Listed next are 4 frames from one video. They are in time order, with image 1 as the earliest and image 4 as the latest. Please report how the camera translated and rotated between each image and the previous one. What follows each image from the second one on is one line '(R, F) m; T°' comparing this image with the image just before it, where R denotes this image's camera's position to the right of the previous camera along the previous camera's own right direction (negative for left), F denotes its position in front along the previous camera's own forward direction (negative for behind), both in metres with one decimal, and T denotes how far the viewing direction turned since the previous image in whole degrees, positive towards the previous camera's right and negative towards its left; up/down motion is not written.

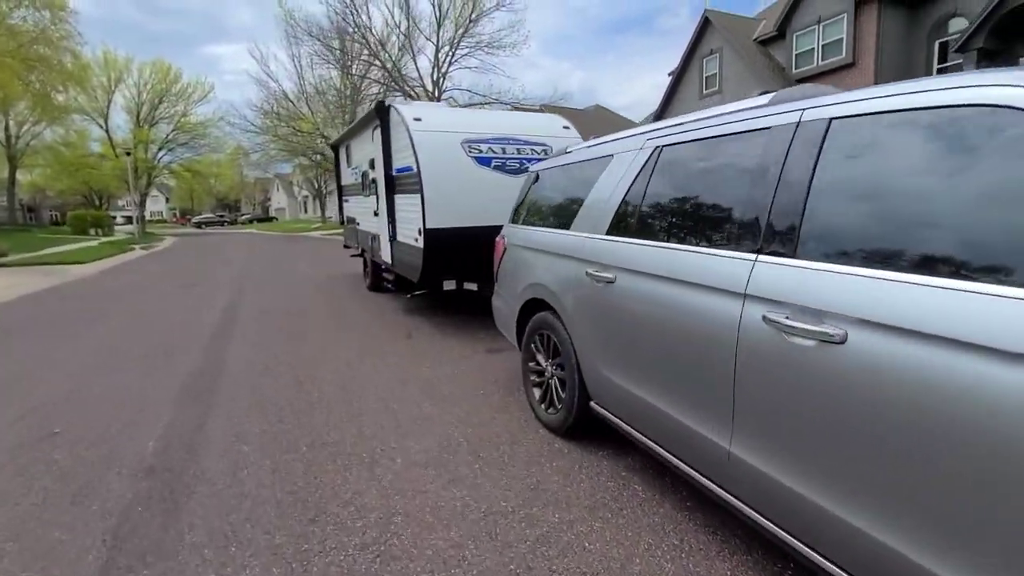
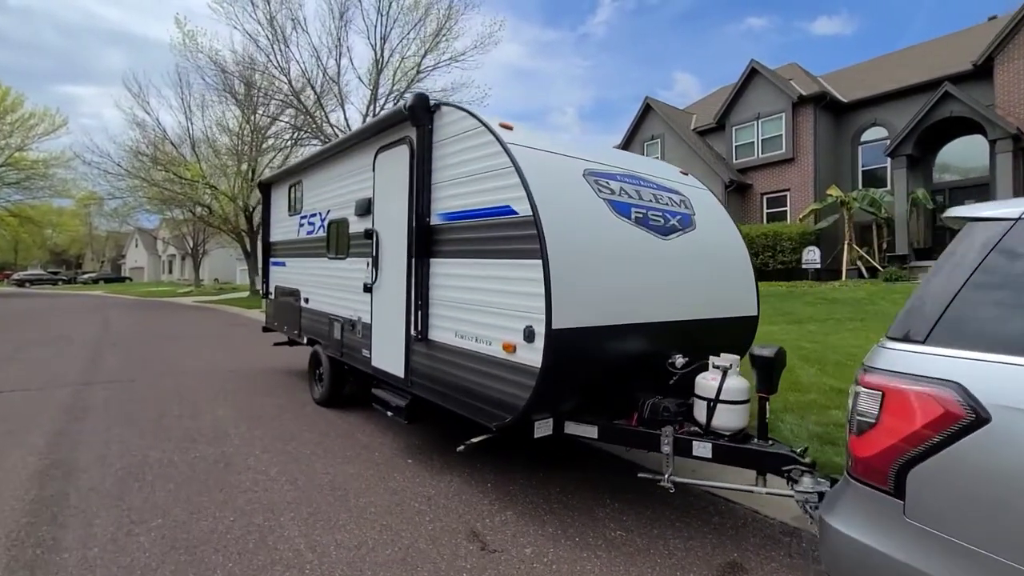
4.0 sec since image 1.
(-2.0, +3.4) m; +13°
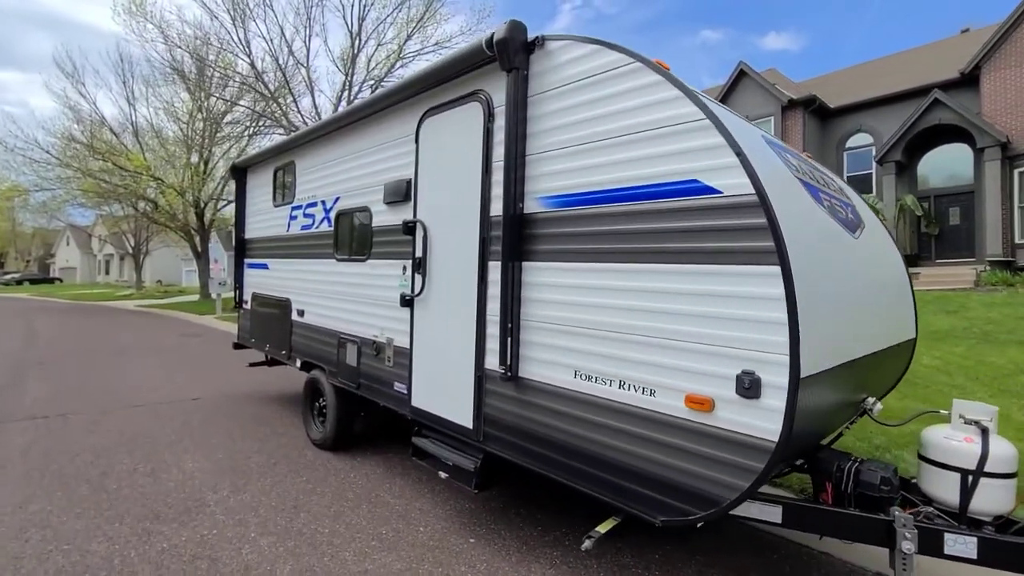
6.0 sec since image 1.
(-1.0, +1.3) m; +5°
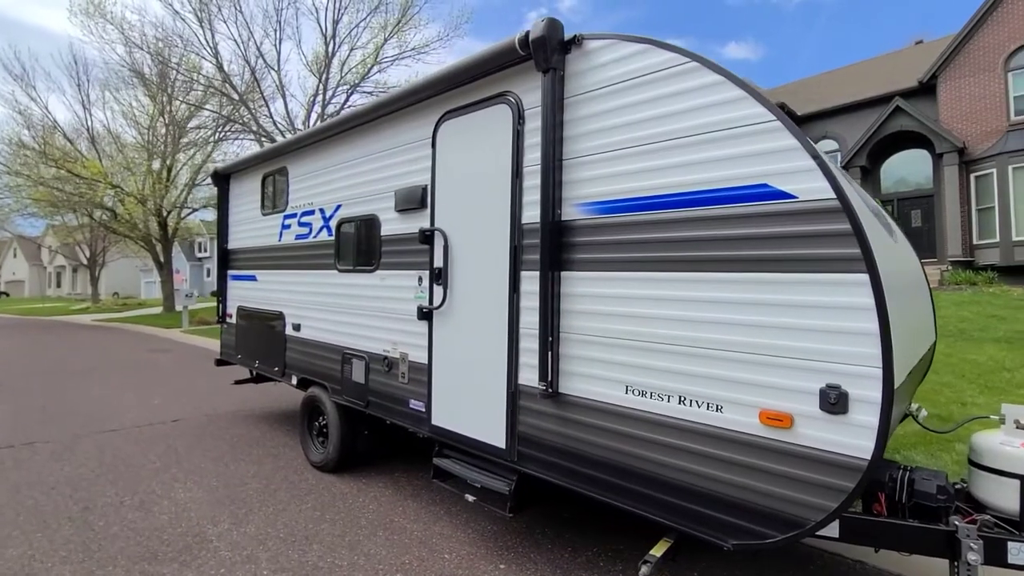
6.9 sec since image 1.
(-0.4, +0.2) m; +3°
